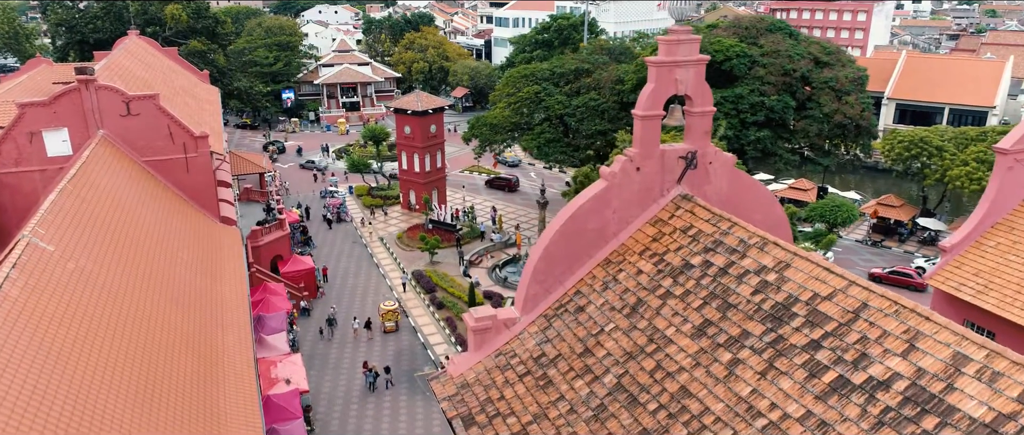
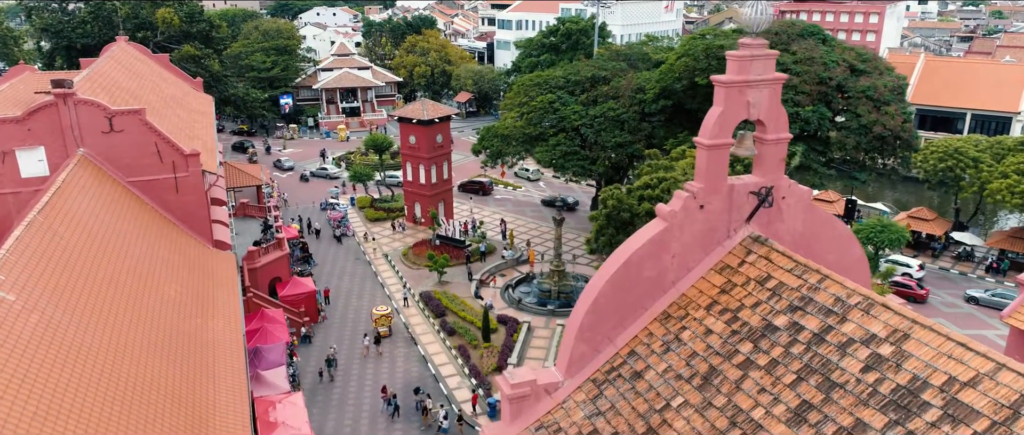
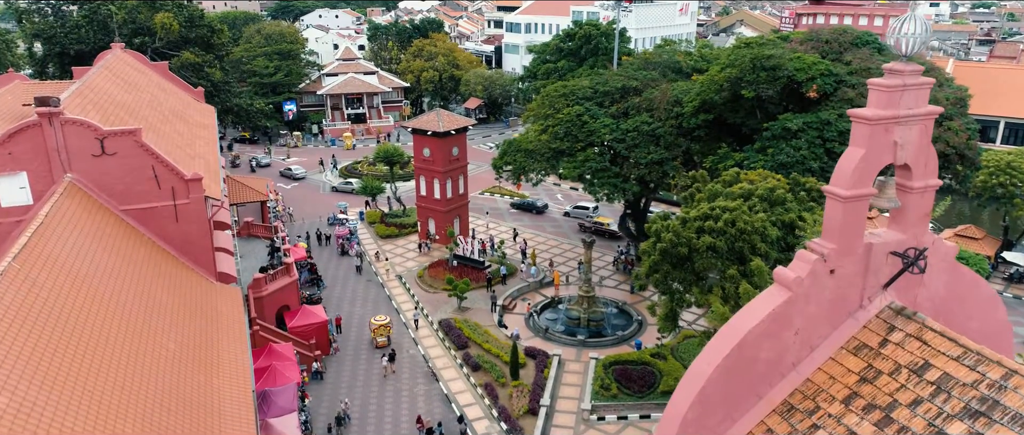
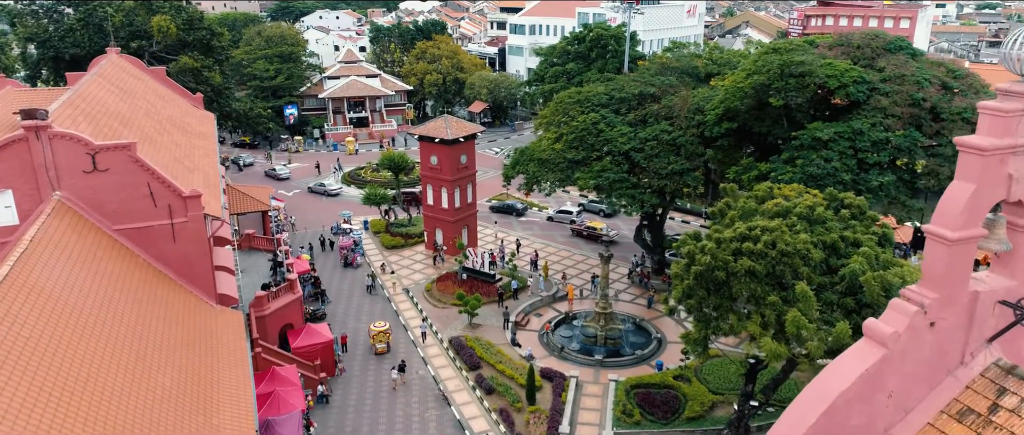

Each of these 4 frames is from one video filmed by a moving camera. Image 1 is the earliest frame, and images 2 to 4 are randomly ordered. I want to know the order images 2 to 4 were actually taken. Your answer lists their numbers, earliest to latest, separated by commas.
2, 3, 4
